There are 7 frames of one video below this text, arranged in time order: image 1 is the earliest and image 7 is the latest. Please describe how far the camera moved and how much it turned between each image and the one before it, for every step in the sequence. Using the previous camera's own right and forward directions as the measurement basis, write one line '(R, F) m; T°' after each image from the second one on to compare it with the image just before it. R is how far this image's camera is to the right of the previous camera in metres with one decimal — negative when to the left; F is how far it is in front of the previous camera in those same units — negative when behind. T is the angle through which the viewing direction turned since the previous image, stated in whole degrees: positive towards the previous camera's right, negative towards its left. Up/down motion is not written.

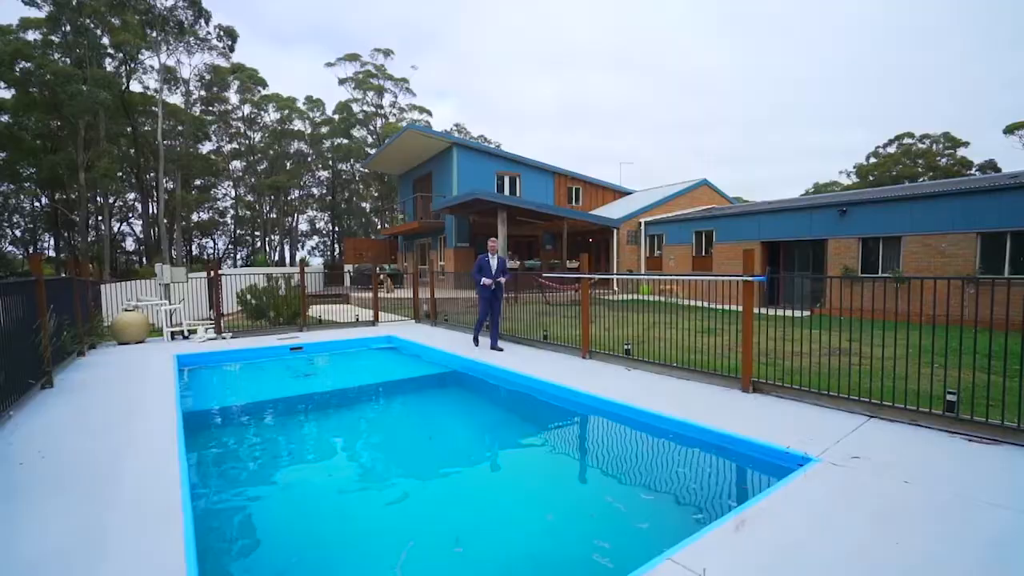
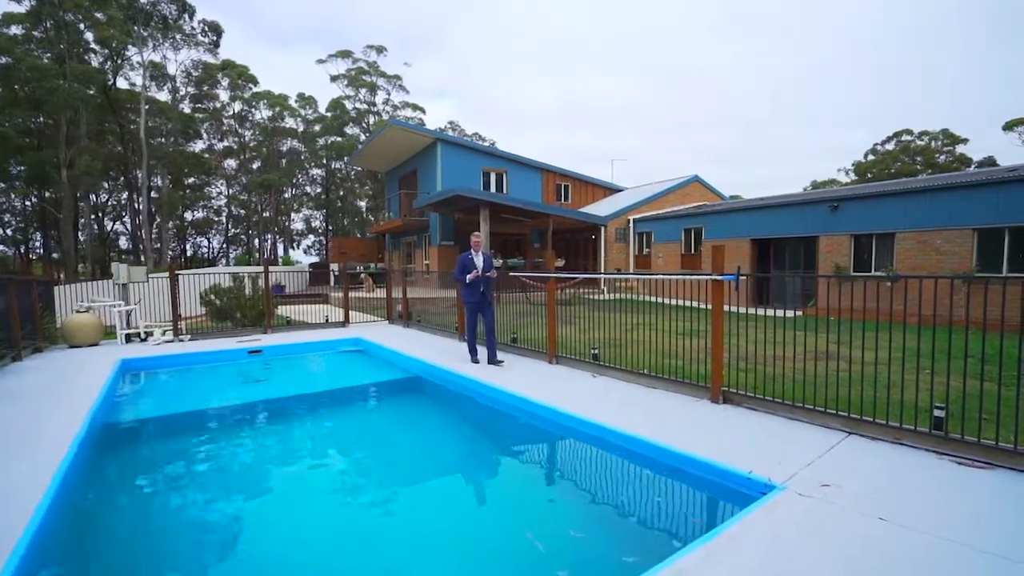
(+0.5, +0.5) m; 0°
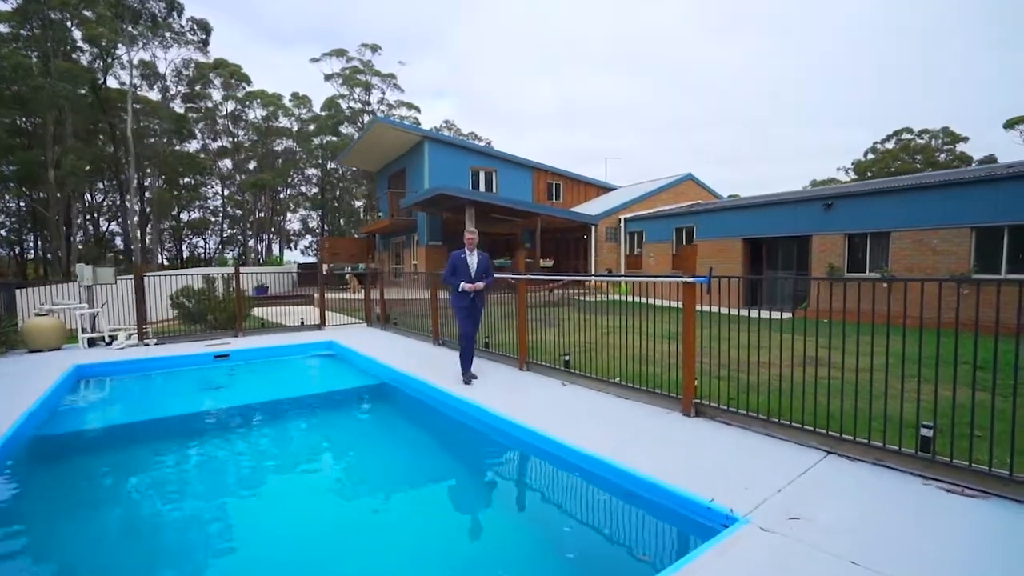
(+0.4, +0.4) m; 0°
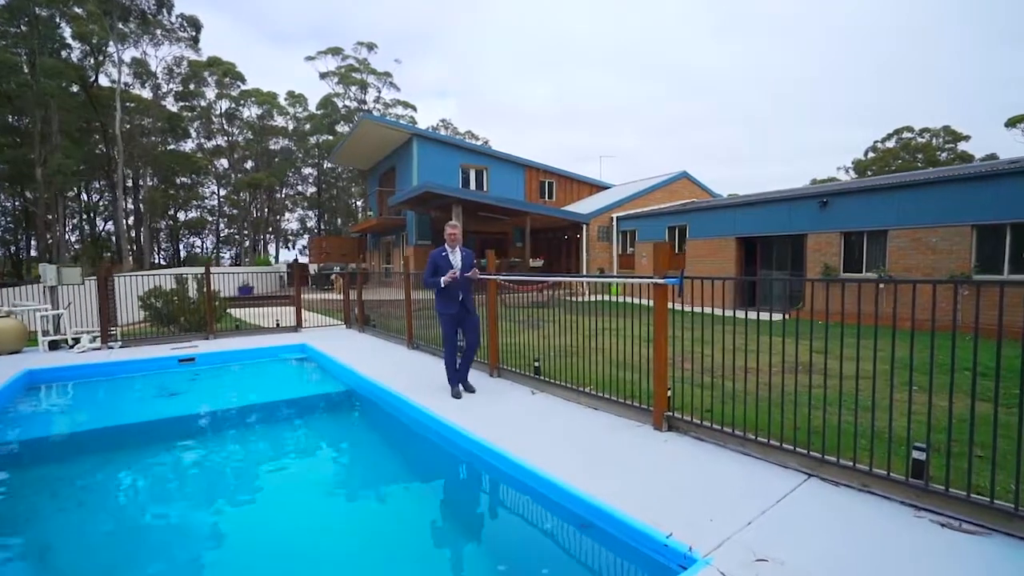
(+0.4, +0.4) m; 0°
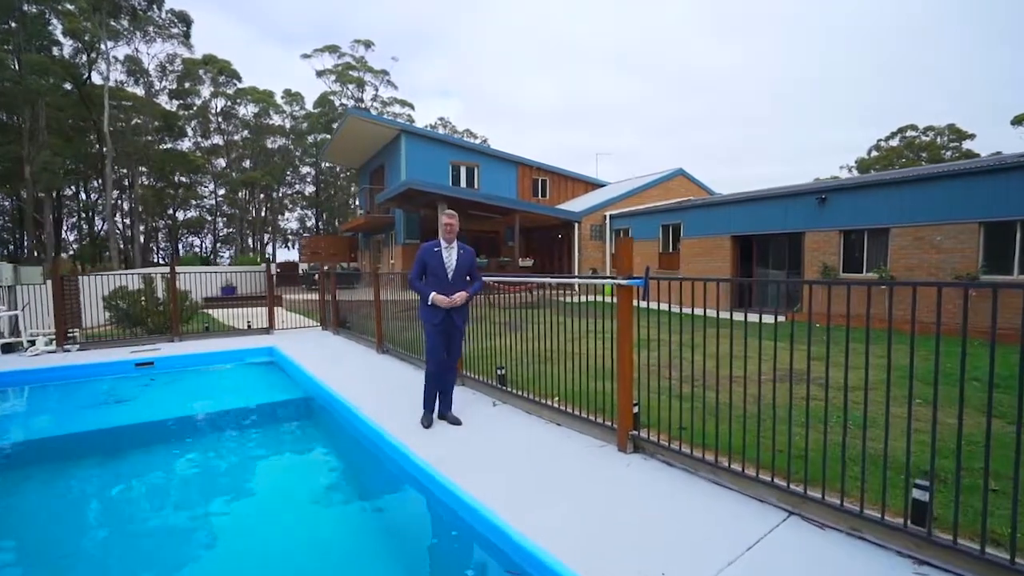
(+0.4, +0.5) m; 0°
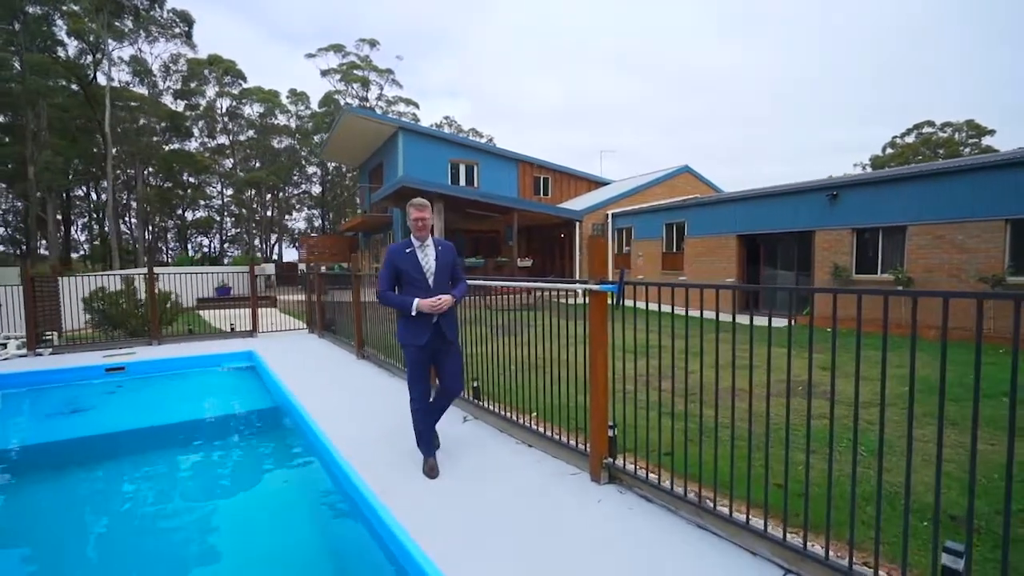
(+0.3, +0.4) m; -1°
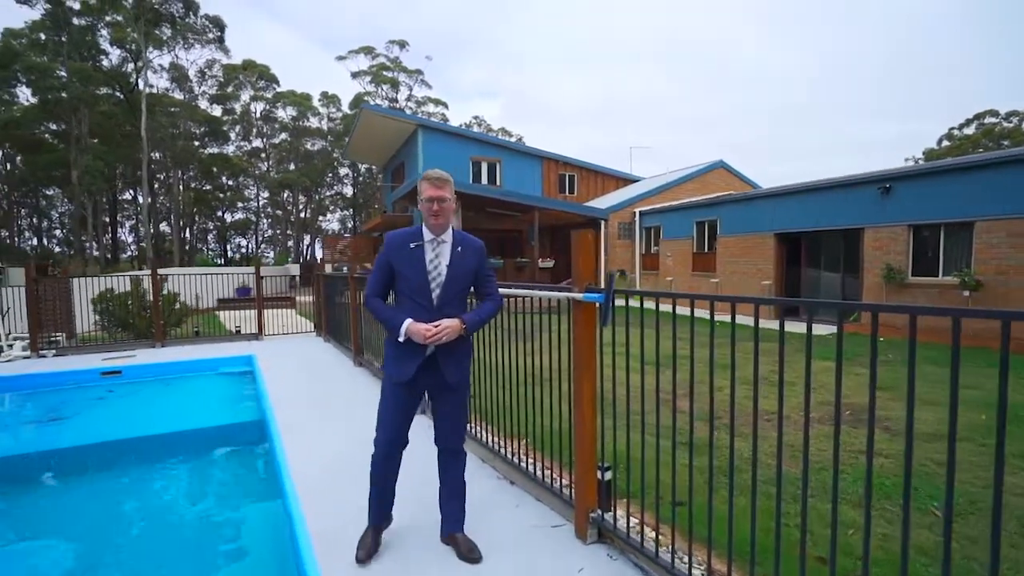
(+0.3, +0.6) m; -4°
